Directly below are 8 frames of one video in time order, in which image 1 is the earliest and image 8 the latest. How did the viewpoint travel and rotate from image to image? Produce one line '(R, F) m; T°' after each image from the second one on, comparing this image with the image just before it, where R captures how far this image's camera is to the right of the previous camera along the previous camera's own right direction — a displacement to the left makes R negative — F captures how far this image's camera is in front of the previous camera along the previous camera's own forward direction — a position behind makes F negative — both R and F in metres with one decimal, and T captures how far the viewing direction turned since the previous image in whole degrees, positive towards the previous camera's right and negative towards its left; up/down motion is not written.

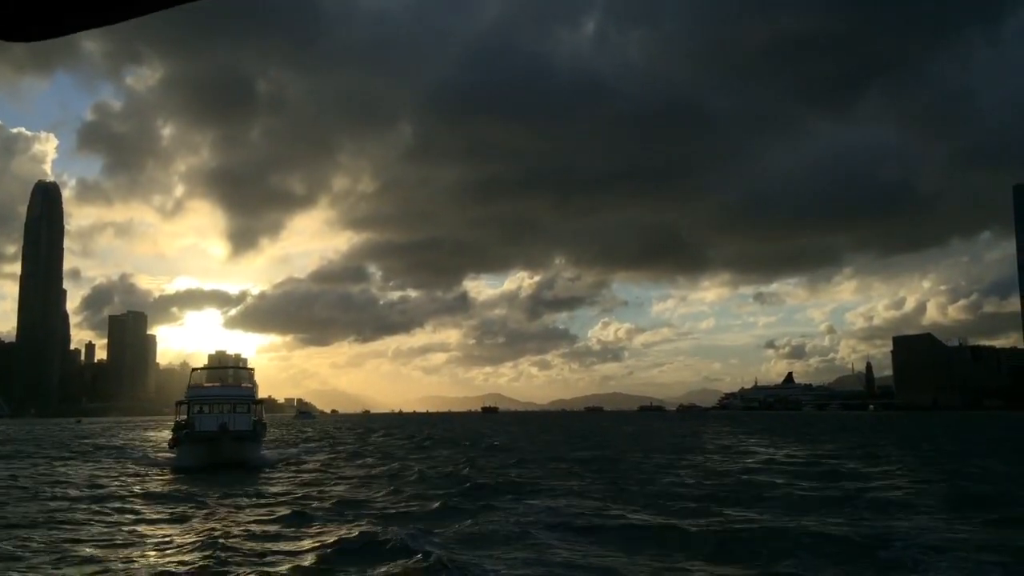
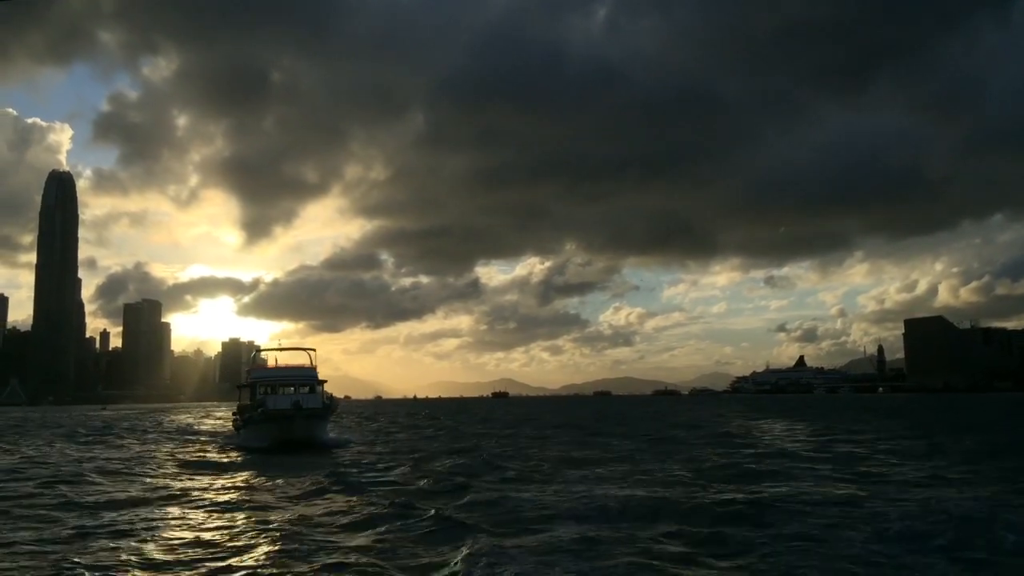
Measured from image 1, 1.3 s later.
(-0.6, -1.9) m; -1°
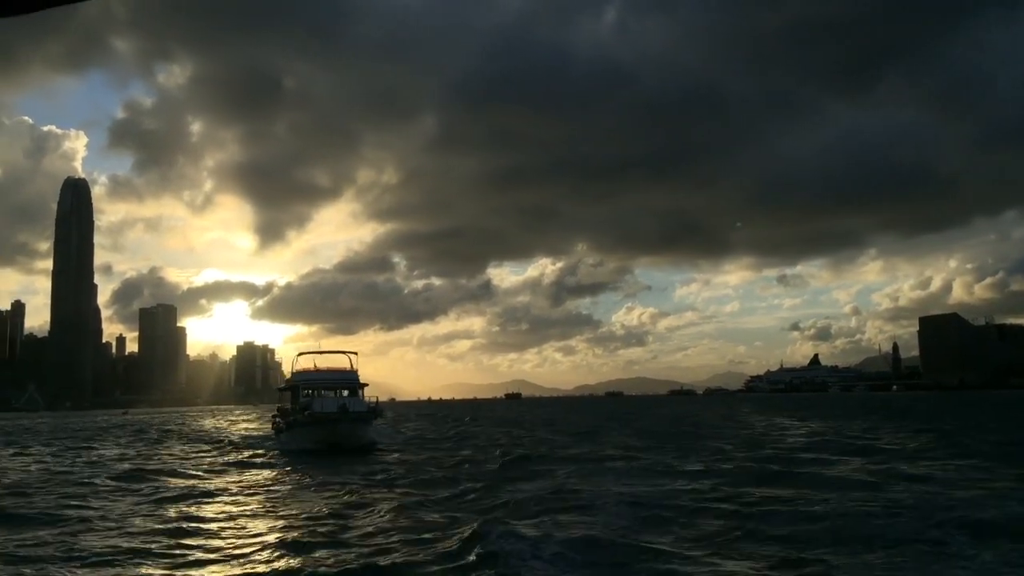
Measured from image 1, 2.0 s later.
(-0.2, -0.9) m; -1°
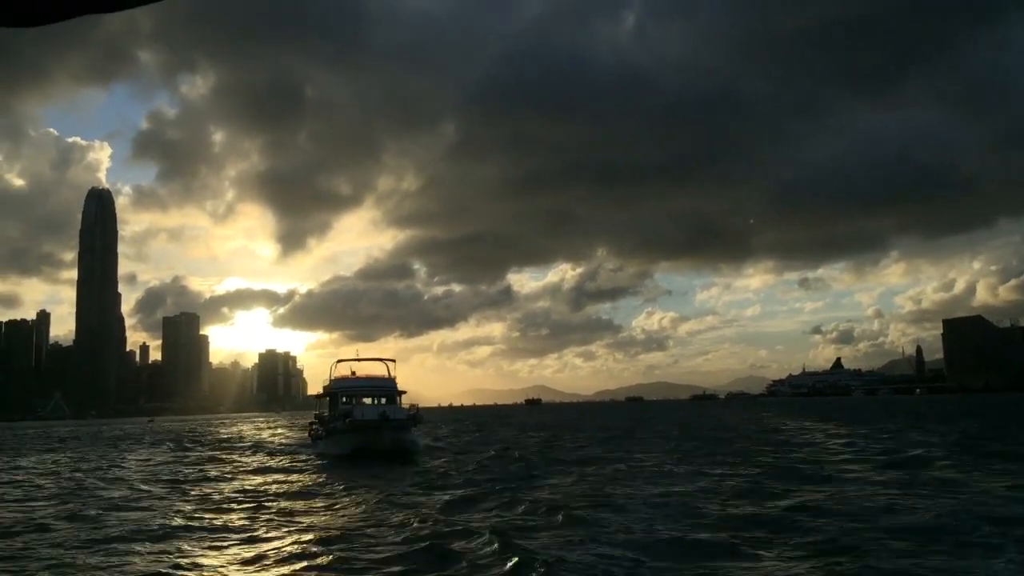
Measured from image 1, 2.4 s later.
(-0.2, -0.5) m; -1°
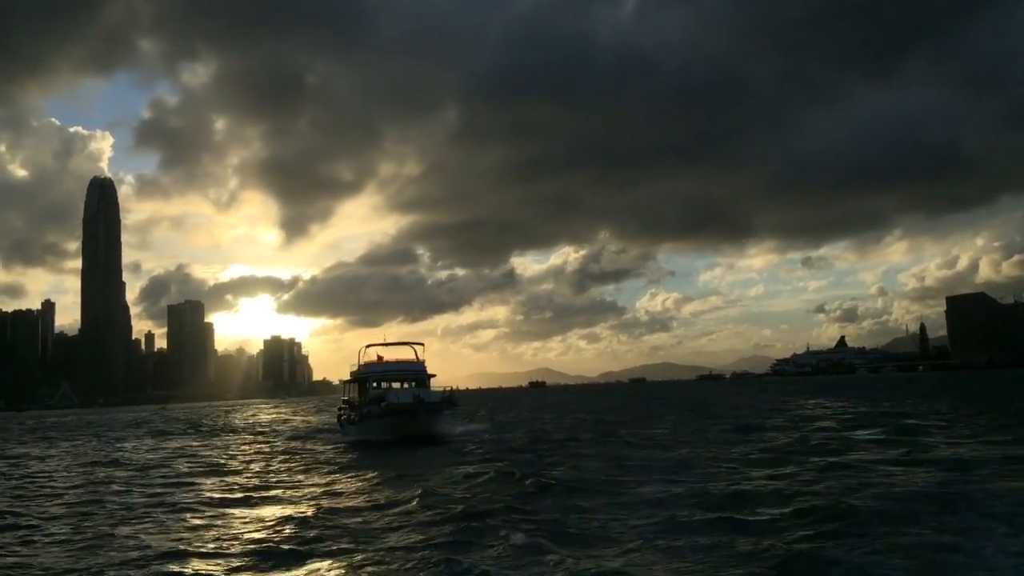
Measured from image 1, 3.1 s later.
(-0.2, -0.7) m; 0°
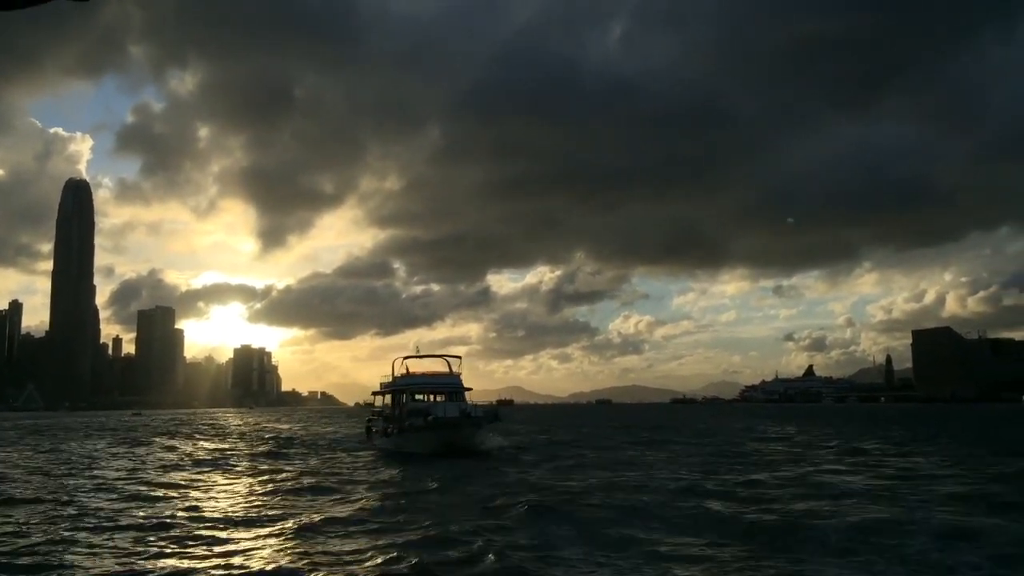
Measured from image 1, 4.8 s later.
(-1.1, -2.6) m; +2°
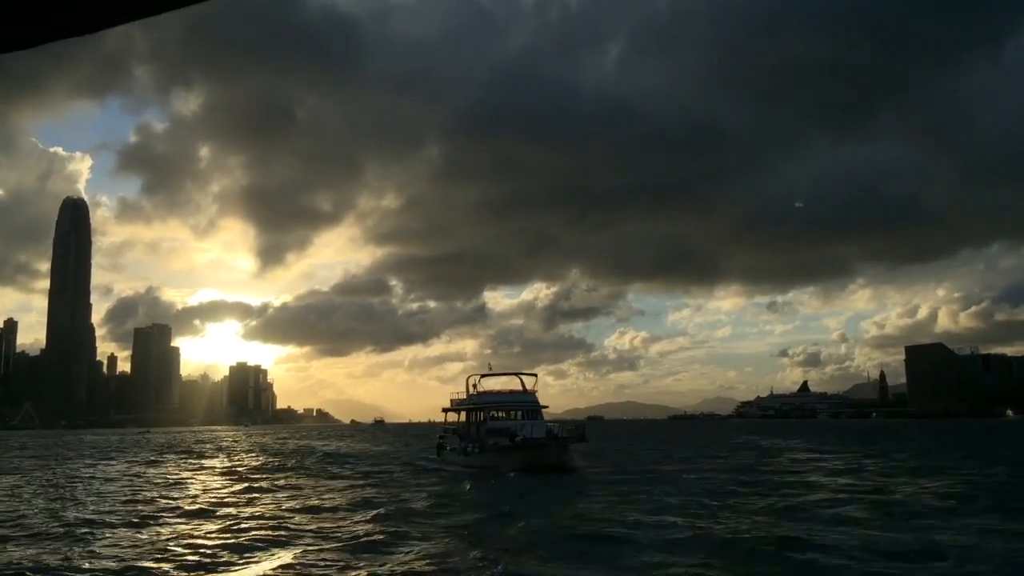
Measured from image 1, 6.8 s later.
(-0.9, -2.7) m; 0°
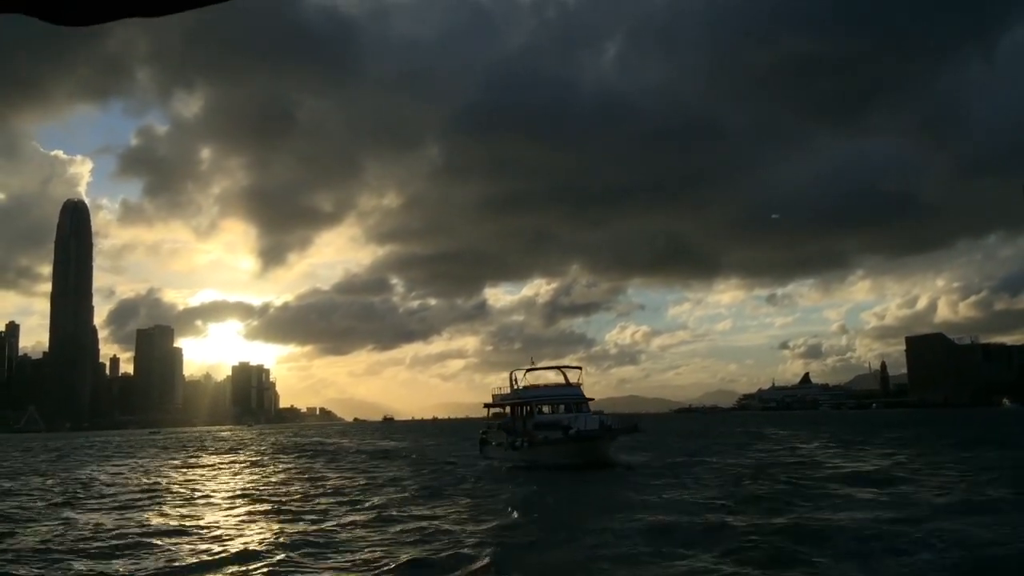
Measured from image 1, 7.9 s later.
(-0.6, -1.5) m; 0°
